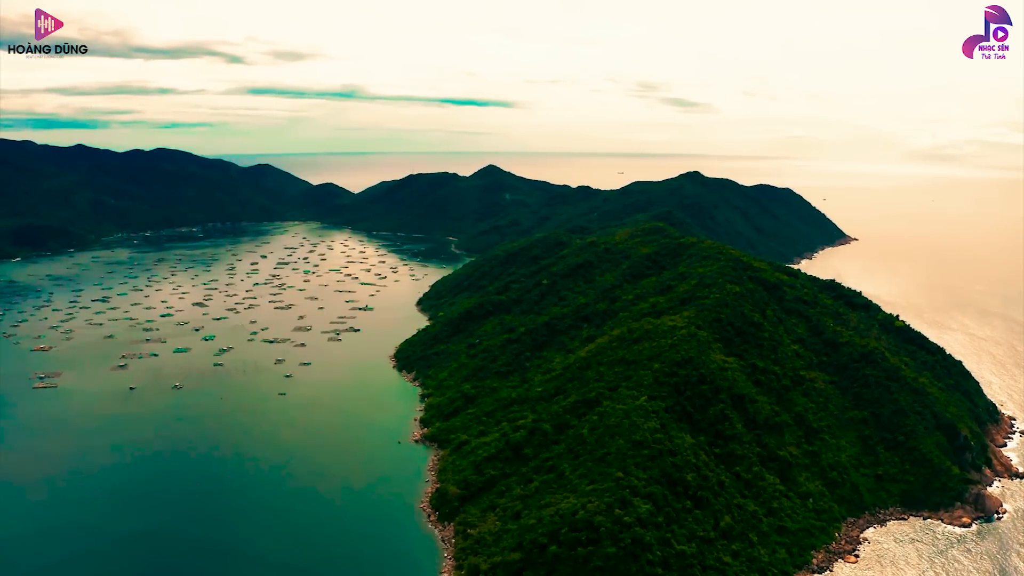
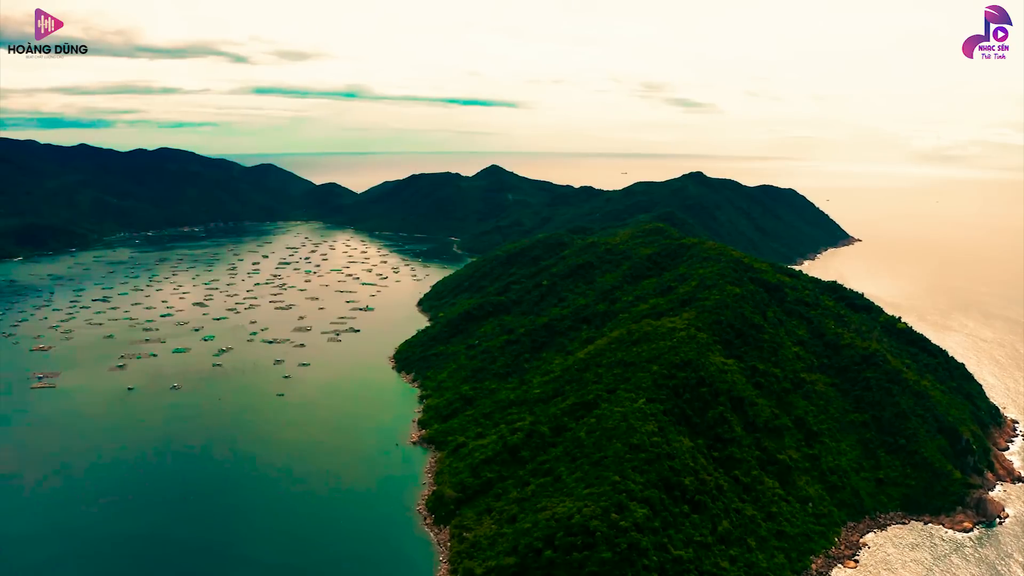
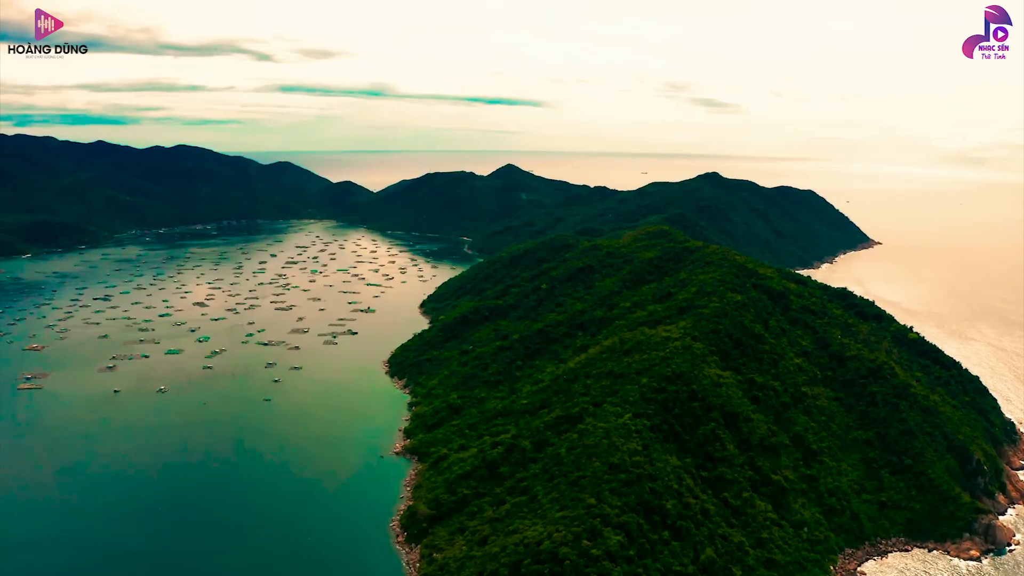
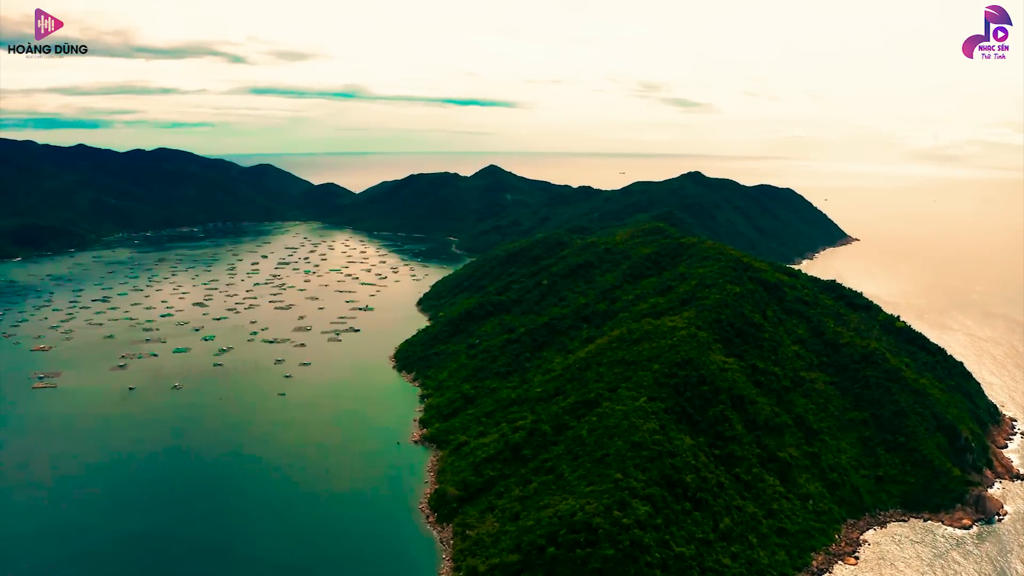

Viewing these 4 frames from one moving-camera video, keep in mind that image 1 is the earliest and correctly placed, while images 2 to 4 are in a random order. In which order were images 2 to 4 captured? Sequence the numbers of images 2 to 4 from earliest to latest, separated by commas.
4, 2, 3
